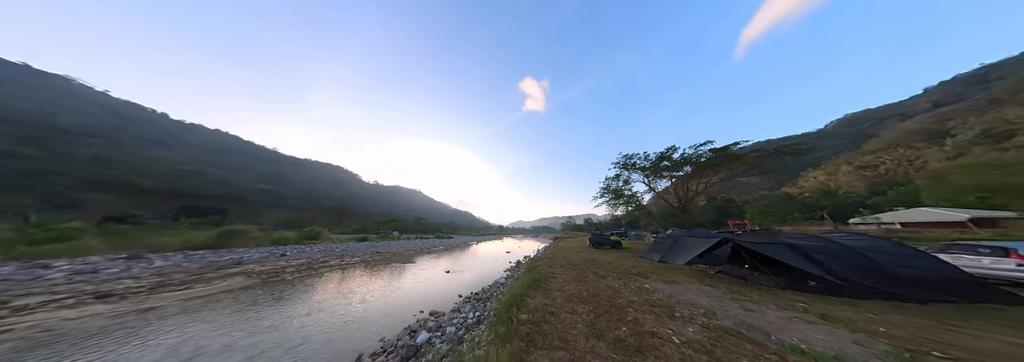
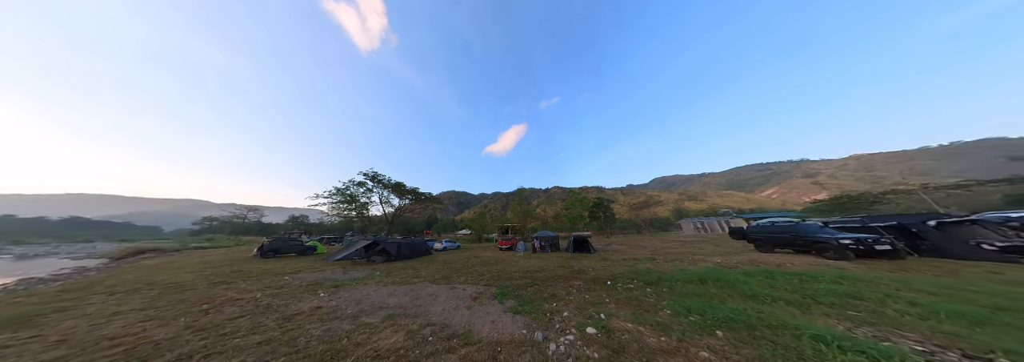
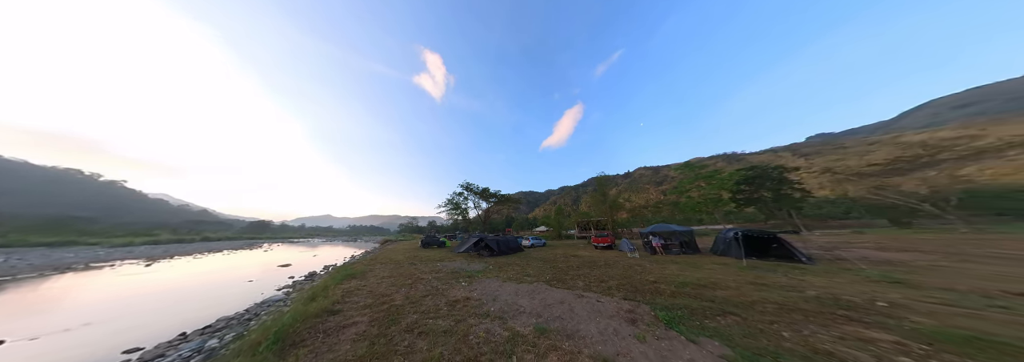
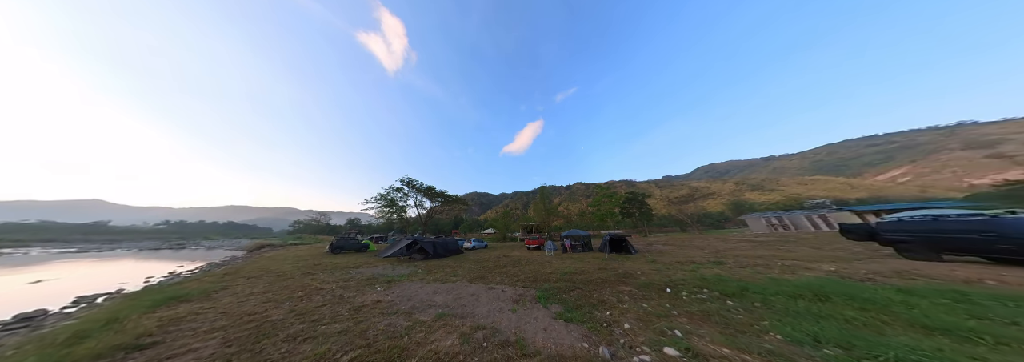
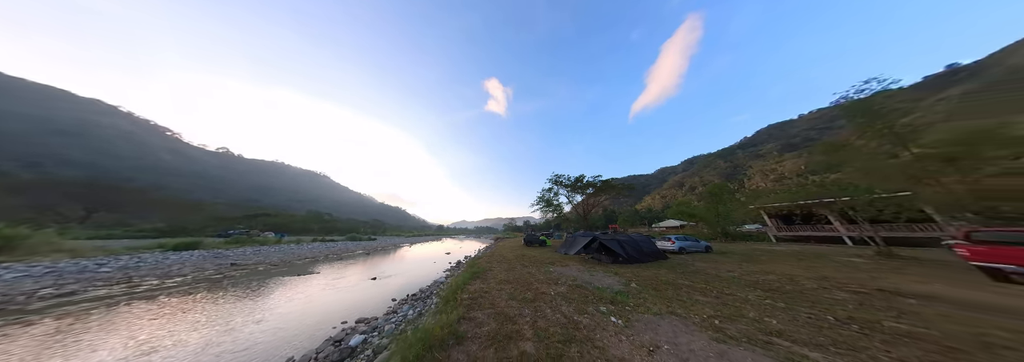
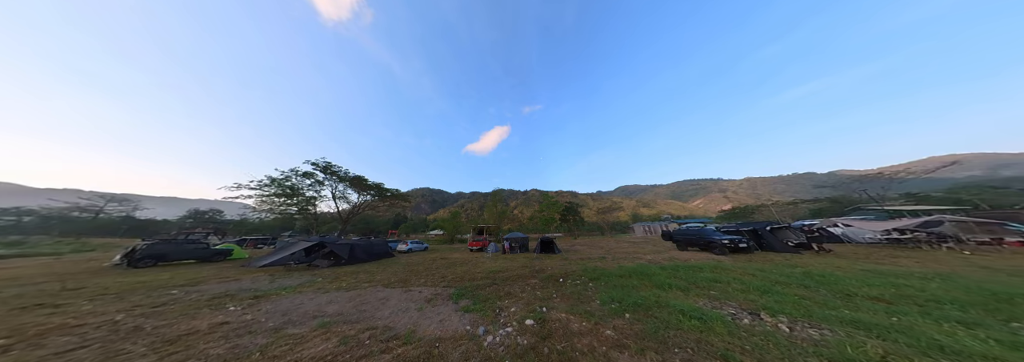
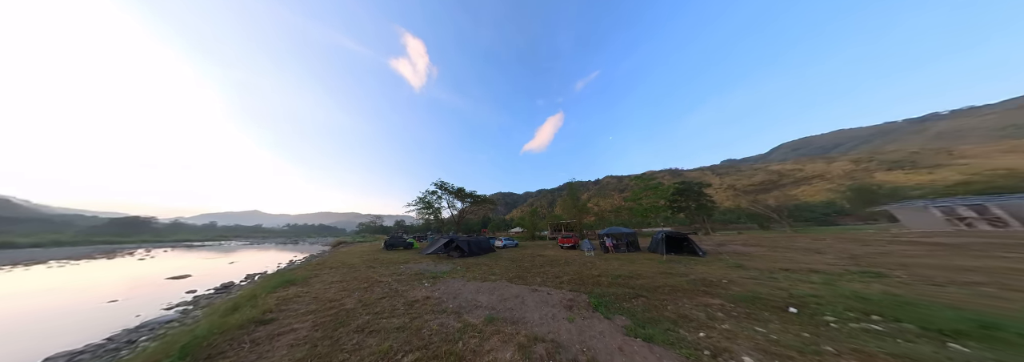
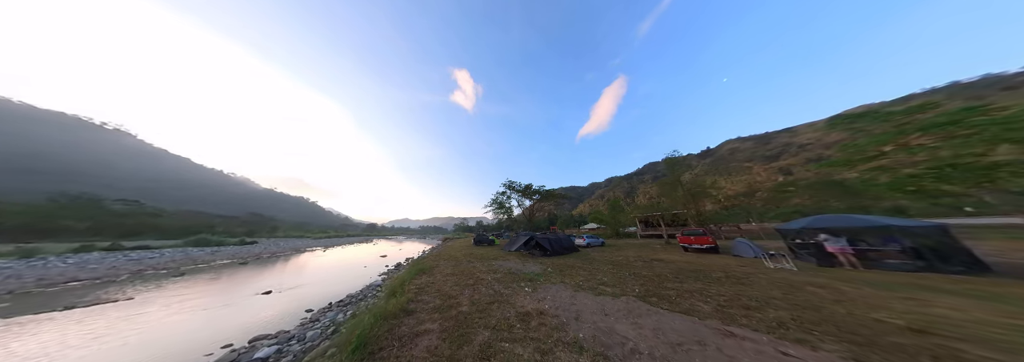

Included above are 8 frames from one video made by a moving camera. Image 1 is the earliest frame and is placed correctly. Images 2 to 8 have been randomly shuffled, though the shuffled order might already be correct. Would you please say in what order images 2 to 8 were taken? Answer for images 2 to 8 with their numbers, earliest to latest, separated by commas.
5, 8, 3, 7, 4, 2, 6
